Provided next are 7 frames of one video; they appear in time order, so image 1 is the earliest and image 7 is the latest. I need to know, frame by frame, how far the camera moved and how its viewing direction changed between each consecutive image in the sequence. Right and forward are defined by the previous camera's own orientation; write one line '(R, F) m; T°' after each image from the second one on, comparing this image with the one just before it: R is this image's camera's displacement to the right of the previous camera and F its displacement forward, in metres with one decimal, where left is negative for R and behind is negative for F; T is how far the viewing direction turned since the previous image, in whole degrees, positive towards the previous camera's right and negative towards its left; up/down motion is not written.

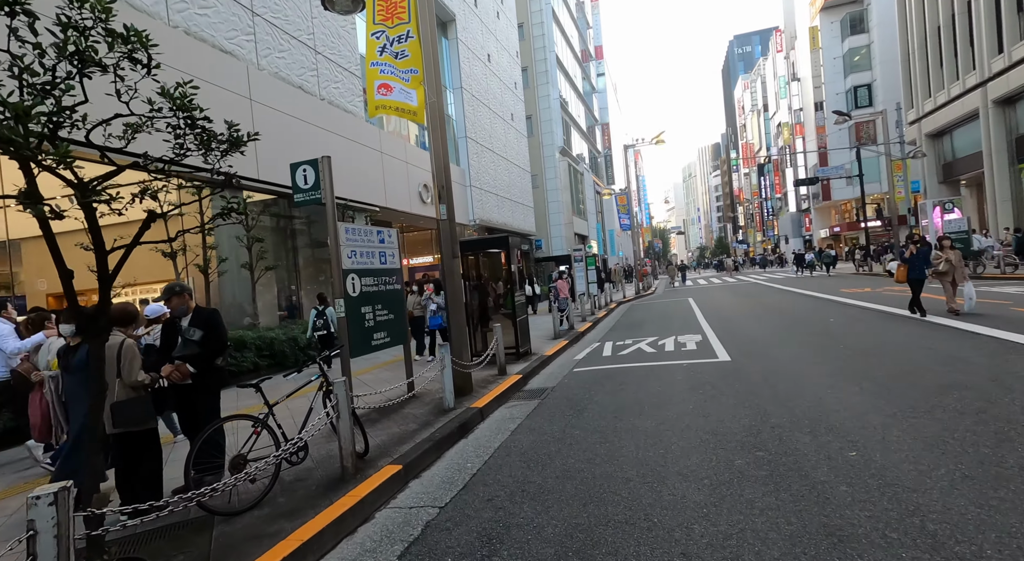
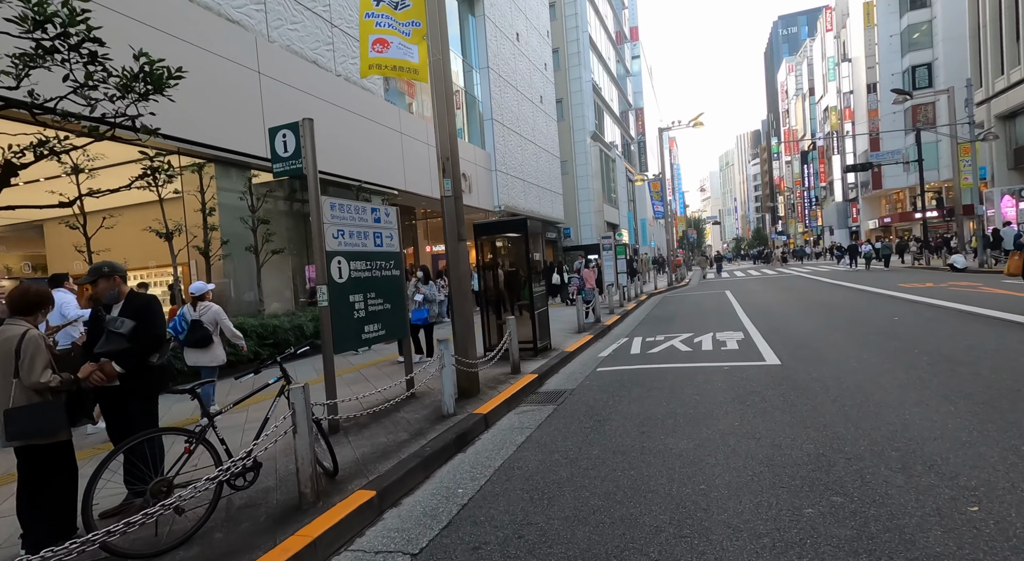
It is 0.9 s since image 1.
(+0.2, +1.0) m; -3°
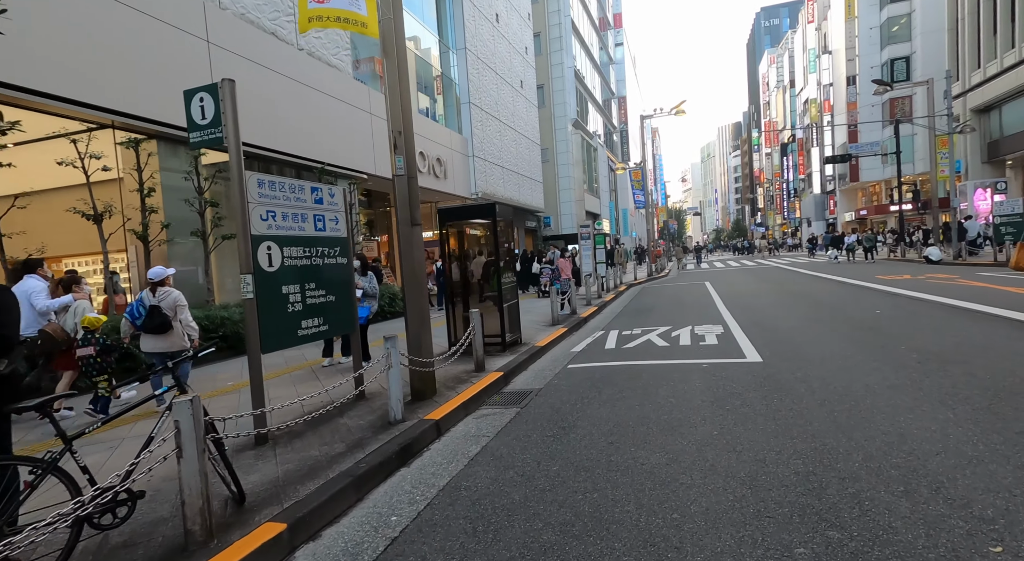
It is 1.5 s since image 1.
(+0.2, +0.6) m; +2°
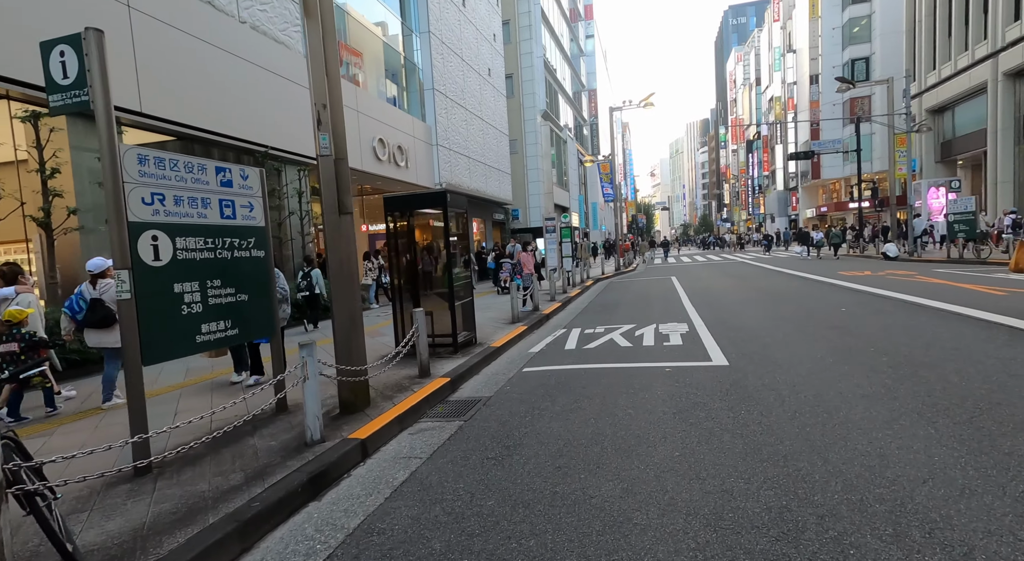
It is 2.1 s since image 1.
(+0.2, +0.7) m; +3°
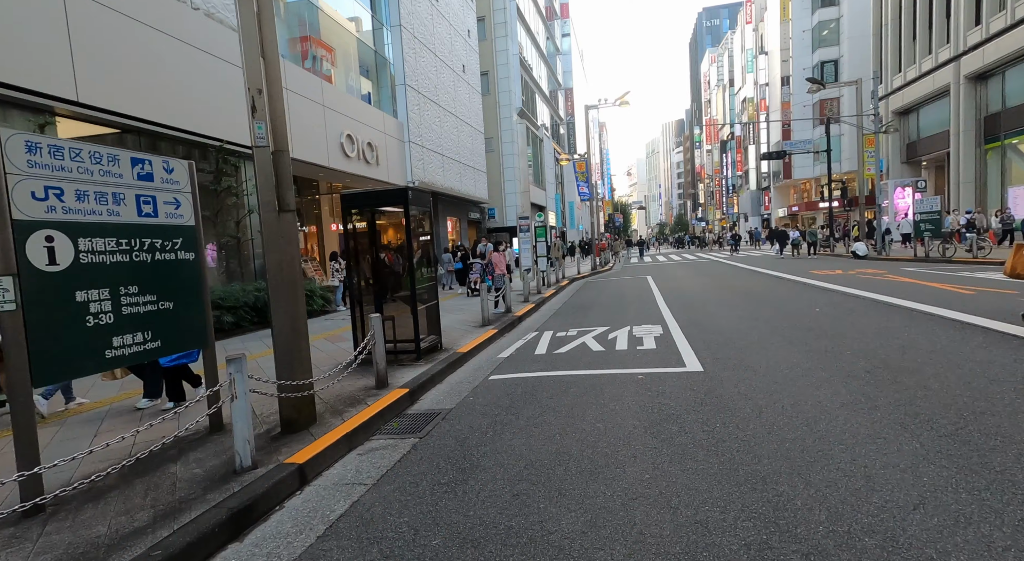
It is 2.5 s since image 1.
(+0.2, +0.4) m; +2°
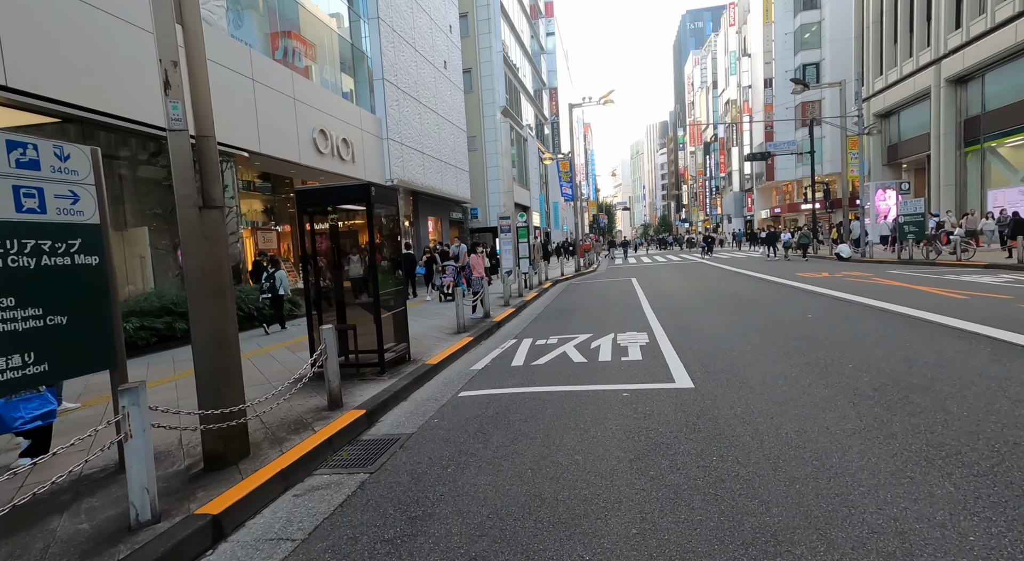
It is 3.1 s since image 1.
(+0.1, +0.7) m; +1°
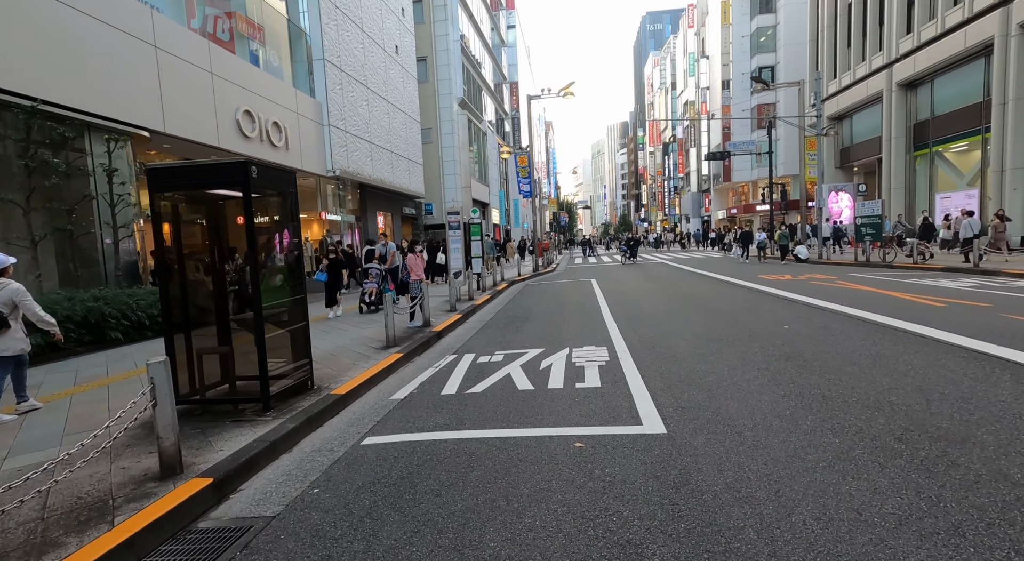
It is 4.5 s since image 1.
(+0.3, +1.6) m; +4°
